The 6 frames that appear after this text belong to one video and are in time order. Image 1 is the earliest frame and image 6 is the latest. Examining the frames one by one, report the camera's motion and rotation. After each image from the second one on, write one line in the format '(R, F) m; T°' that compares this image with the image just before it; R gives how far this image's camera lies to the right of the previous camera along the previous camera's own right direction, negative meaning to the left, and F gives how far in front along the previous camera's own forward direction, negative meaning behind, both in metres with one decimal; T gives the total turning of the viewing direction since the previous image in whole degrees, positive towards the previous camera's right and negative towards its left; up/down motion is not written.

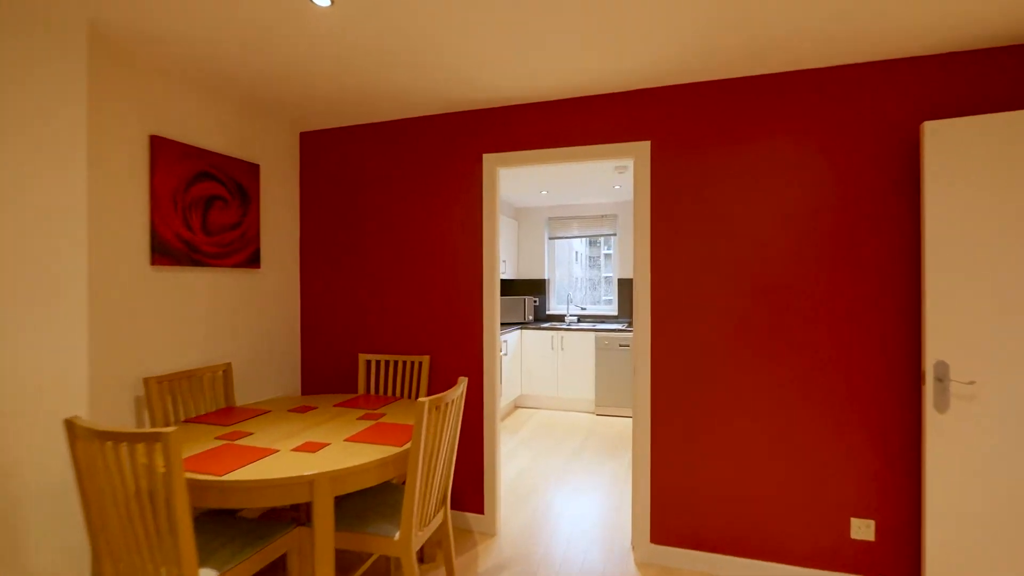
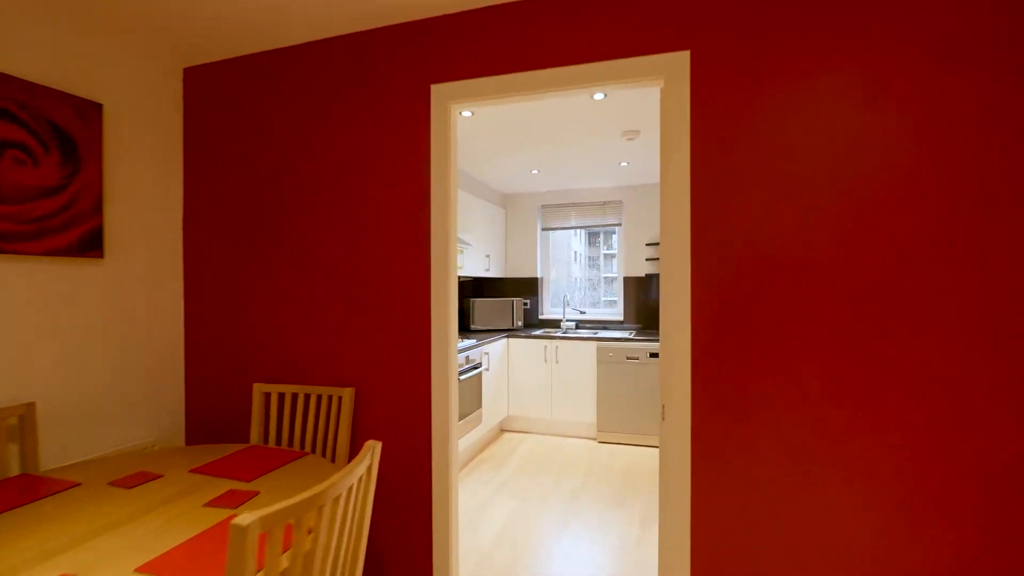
(+0.1, +0.8) m; 0°
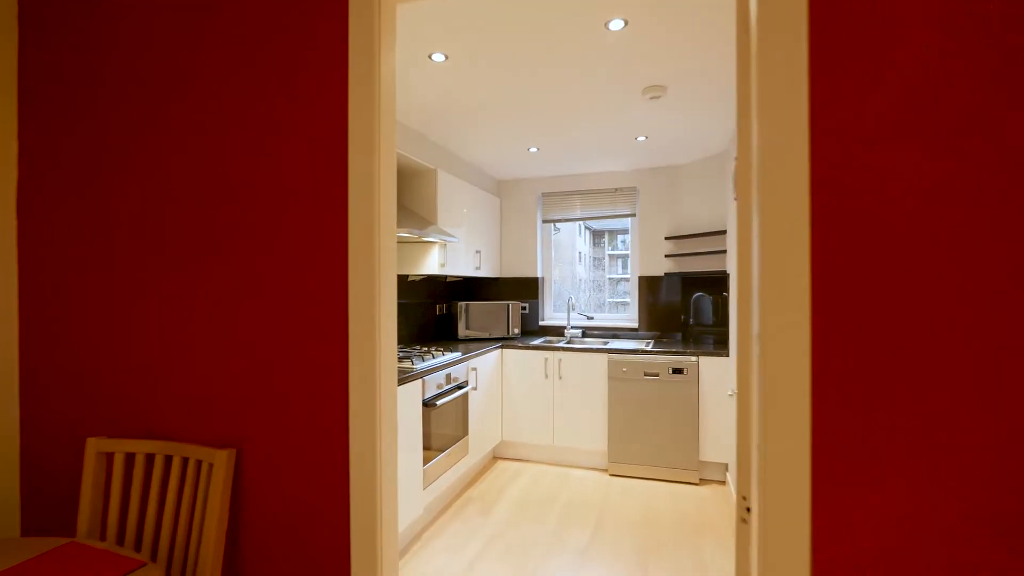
(+0.1, +0.6) m; -1°
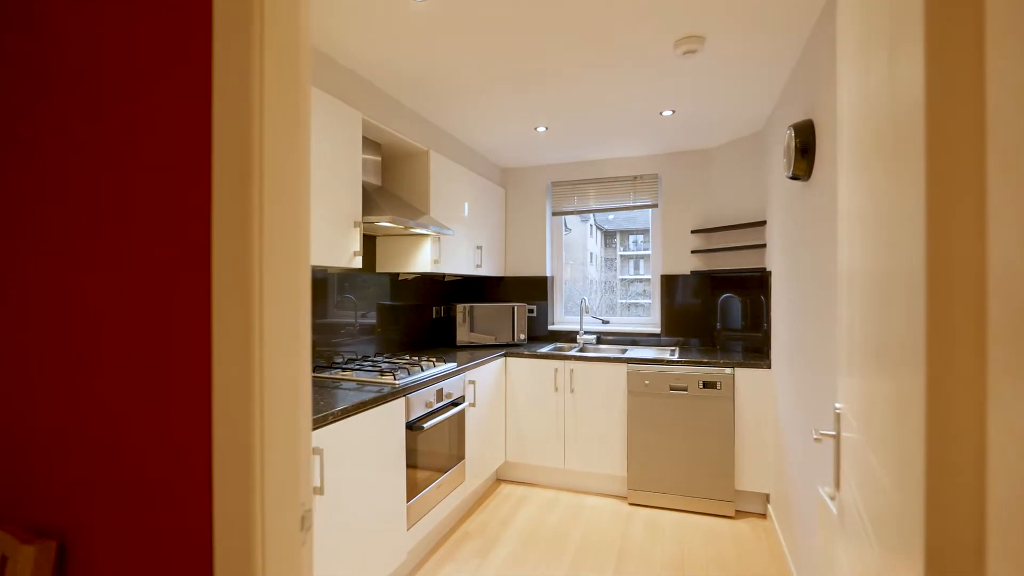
(0.0, +0.4) m; -1°
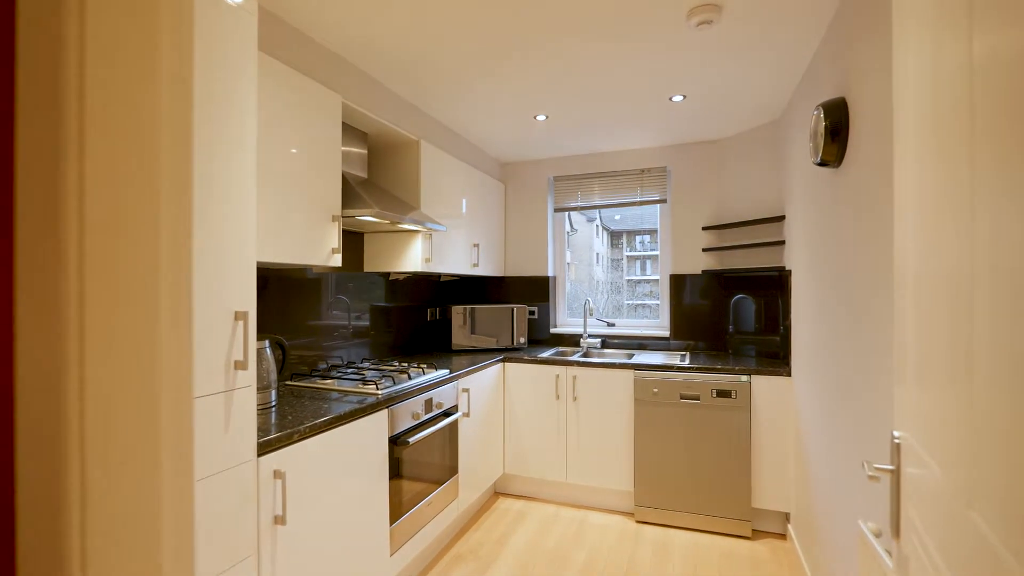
(0.0, +0.2) m; -1°
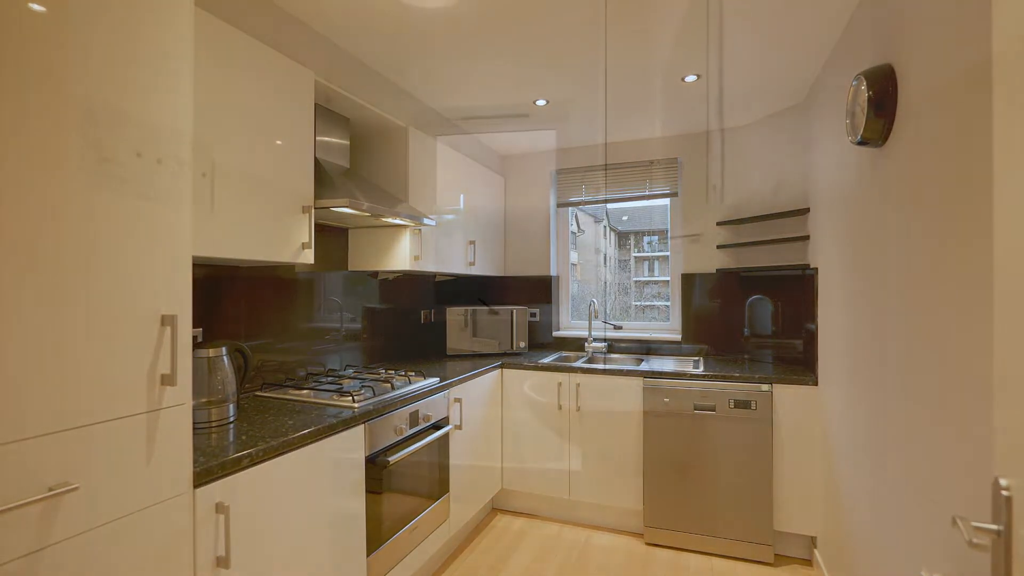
(0.0, +0.2) m; -1°
